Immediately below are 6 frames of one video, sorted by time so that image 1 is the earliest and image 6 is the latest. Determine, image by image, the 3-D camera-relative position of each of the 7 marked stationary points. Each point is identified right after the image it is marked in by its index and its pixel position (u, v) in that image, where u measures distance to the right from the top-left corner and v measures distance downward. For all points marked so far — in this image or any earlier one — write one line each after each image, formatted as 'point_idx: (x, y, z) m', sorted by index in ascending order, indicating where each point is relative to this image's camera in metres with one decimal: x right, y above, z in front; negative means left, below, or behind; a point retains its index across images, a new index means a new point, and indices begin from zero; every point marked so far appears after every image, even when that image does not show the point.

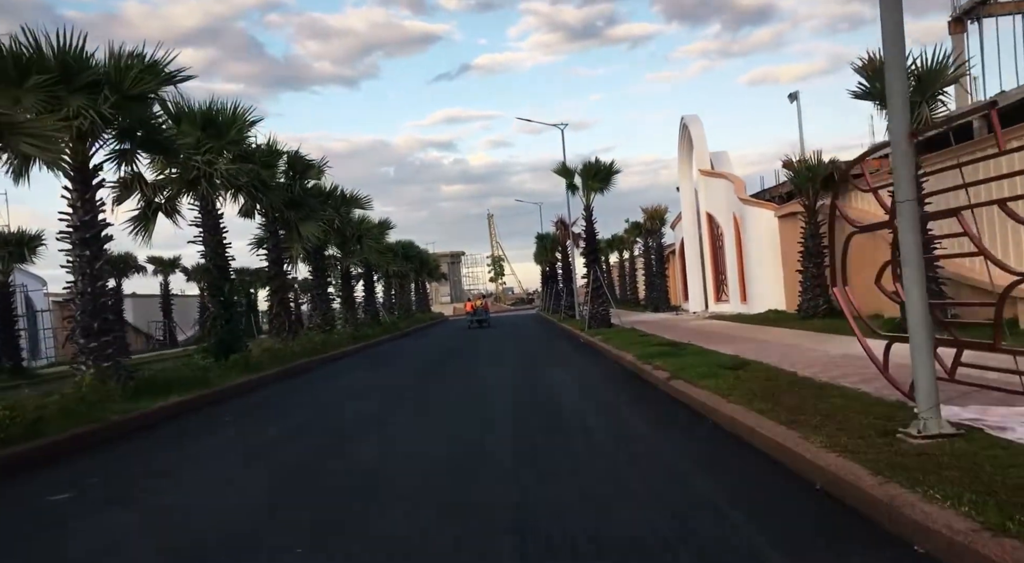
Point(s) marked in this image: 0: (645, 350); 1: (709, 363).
0: (+2.6, -1.4, +18.9) m
1: (+3.0, -1.2, +14.6) m
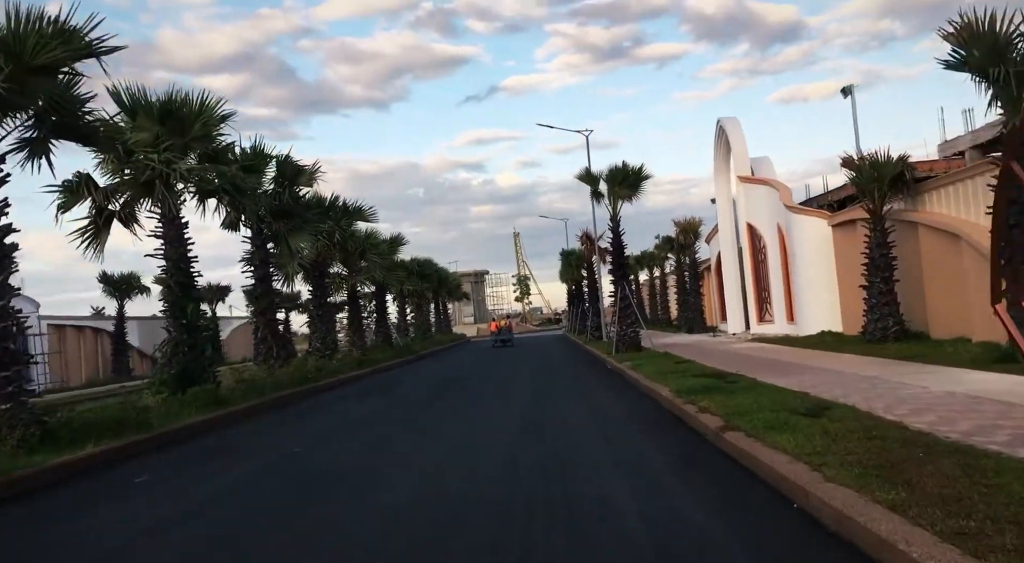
0: (+2.7, -1.7, +15.5) m
1: (+3.1, -1.4, +11.2) m
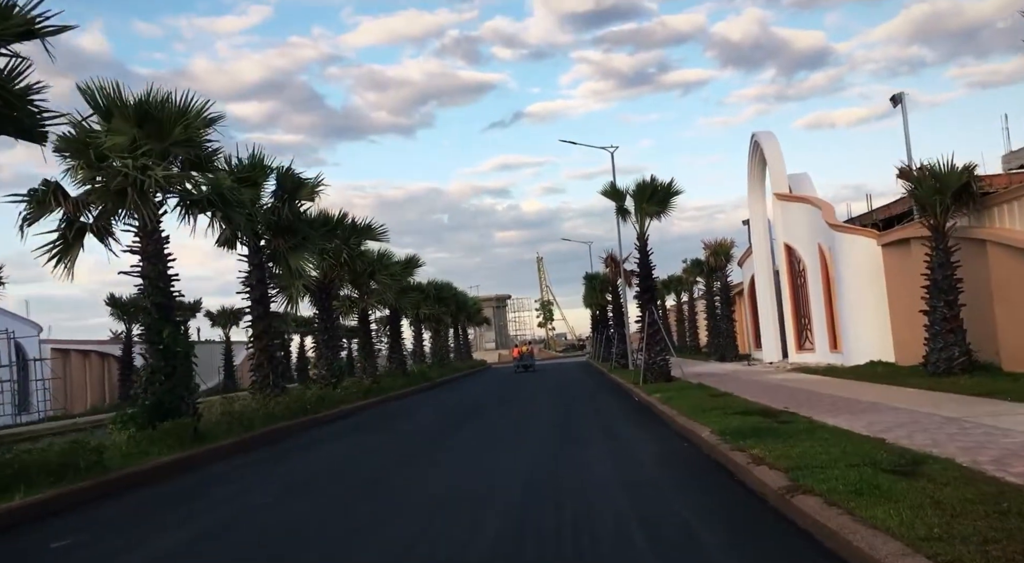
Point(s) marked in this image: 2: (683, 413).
0: (+2.9, -2.0, +13.3) m
1: (+3.2, -1.6, +9.0) m
2: (+3.0, -2.3, +16.5) m
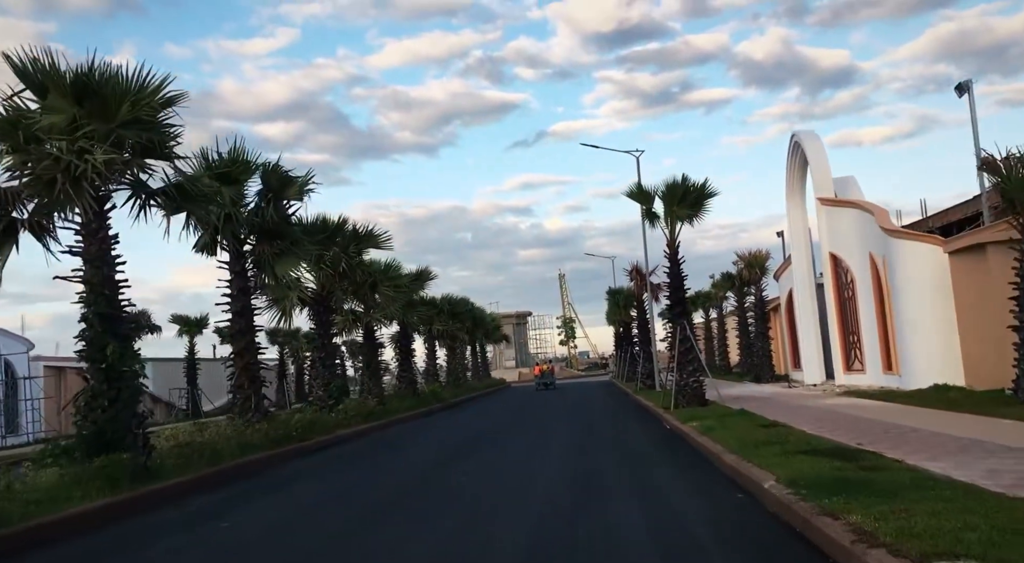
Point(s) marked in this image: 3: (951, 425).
0: (+3.0, -2.0, +10.5) m
1: (+3.1, -1.6, +6.1) m
2: (+3.1, -2.4, +13.6) m
3: (+6.6, -2.2, +14.2) m
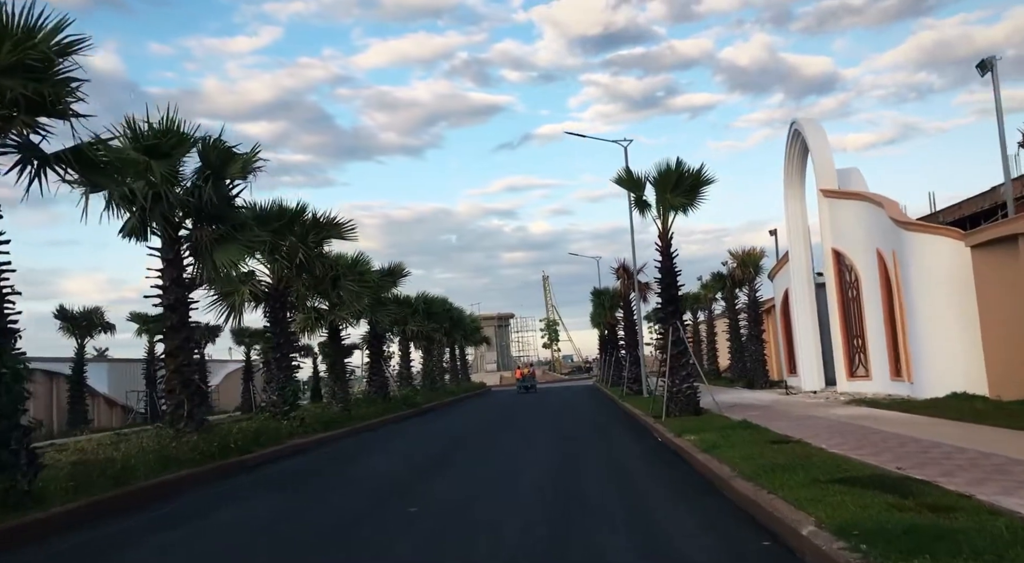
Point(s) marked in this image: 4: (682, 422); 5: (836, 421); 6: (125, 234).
0: (+2.6, -1.9, +8.2) m
1: (+2.8, -1.4, +3.9) m
2: (+2.7, -2.2, +11.3) m
3: (+6.2, -2.1, +11.9) m
4: (+3.6, -3.0, +19.9) m
5: (+6.0, -2.6, +17.6) m
6: (-7.1, +0.9, +17.4) m
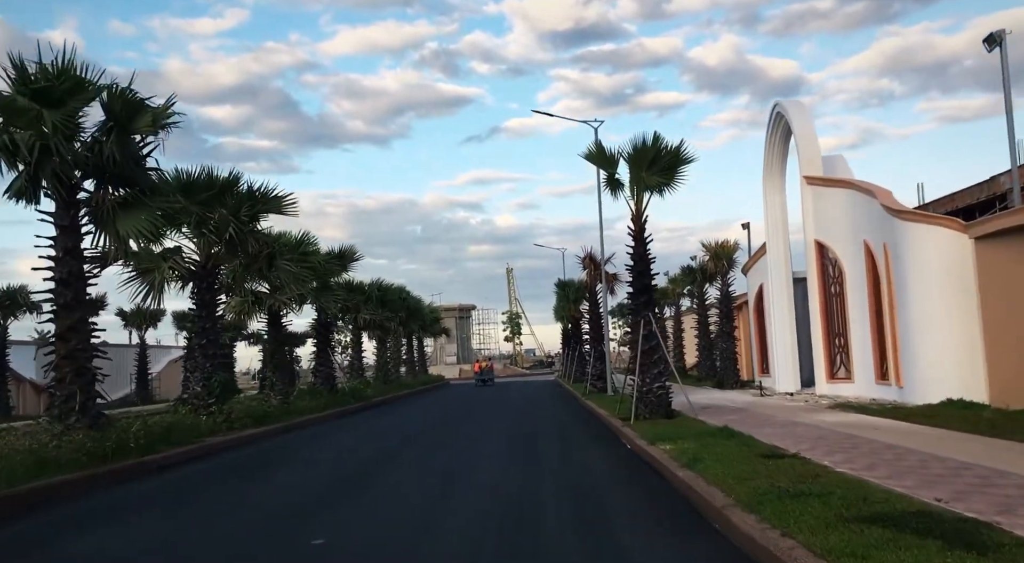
0: (+2.2, -1.7, +6.1) m
1: (+2.5, -1.3, +1.8) m
2: (+2.1, -2.0, +9.2) m
3: (+5.5, -1.9, +9.9) m
4: (+2.6, -2.7, +17.9) m
5: (+5.2, -2.4, +15.6) m
6: (-7.9, +1.4, +14.9) m
